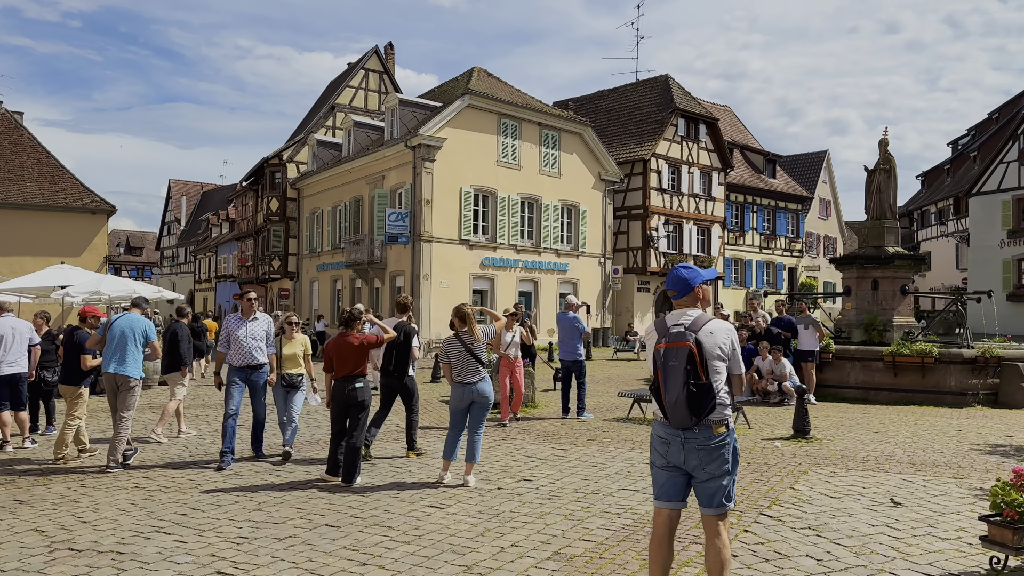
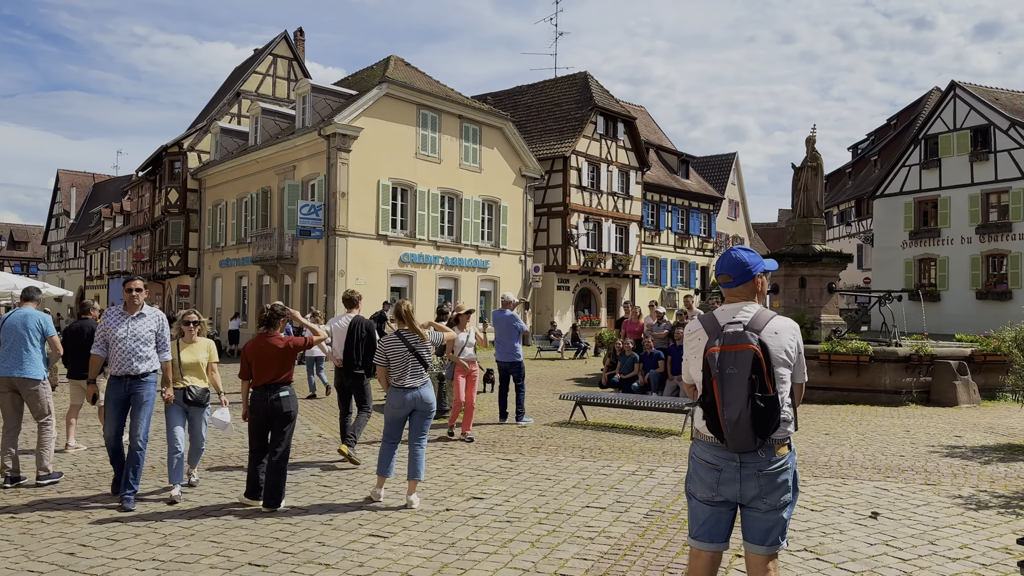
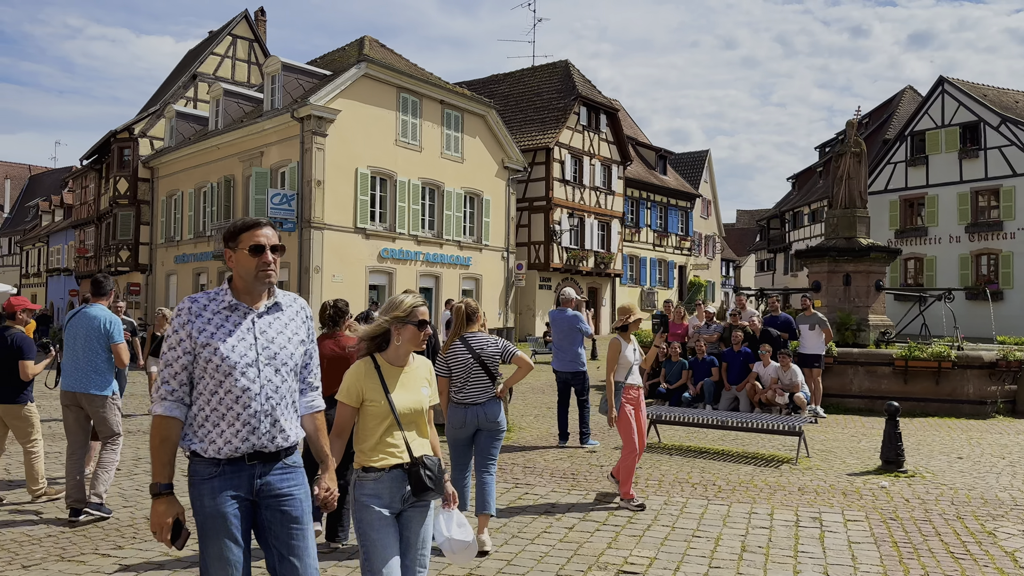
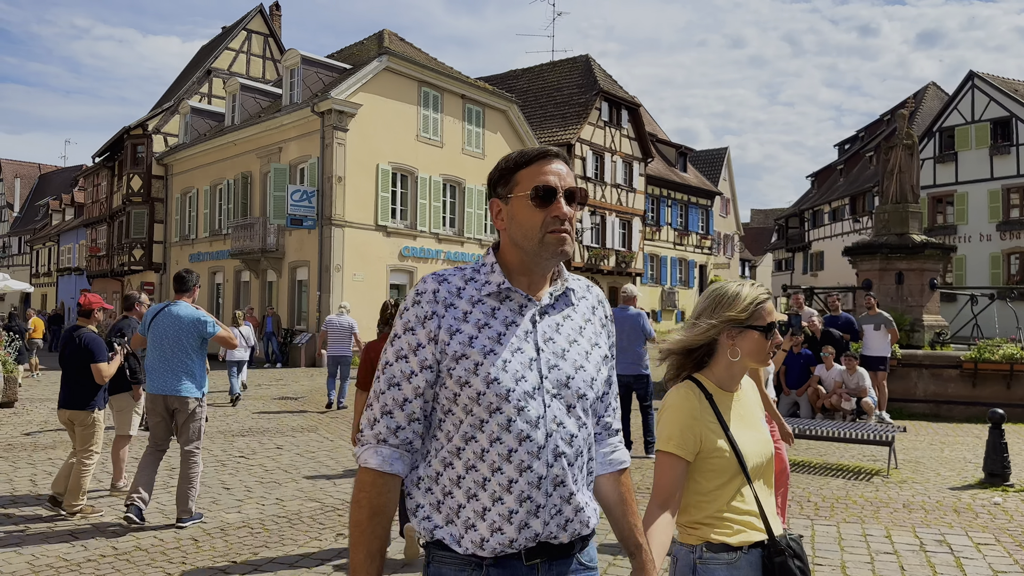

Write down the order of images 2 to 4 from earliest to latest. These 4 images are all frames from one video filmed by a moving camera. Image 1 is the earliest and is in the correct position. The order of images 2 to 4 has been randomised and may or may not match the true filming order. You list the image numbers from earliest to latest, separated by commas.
2, 3, 4
